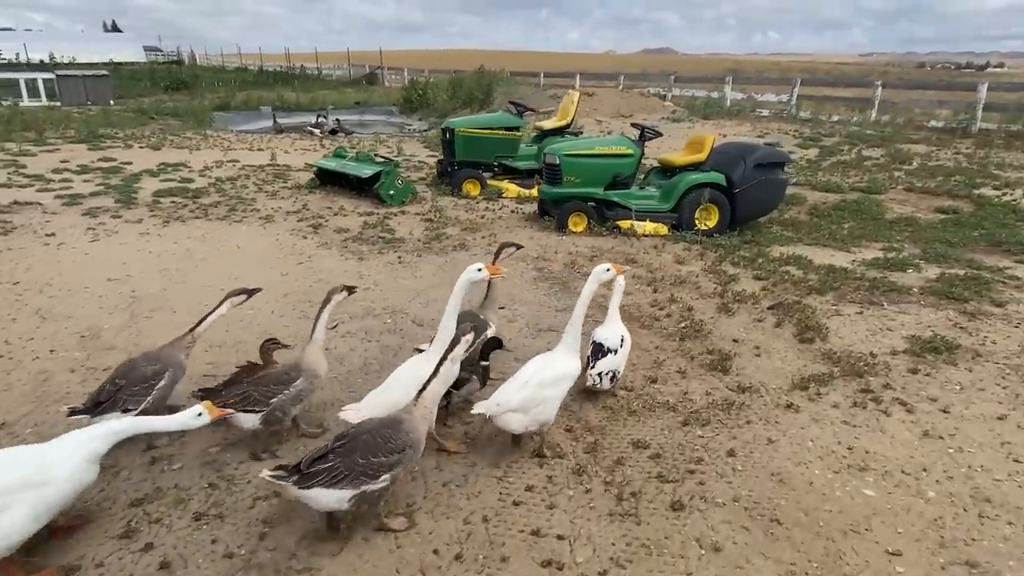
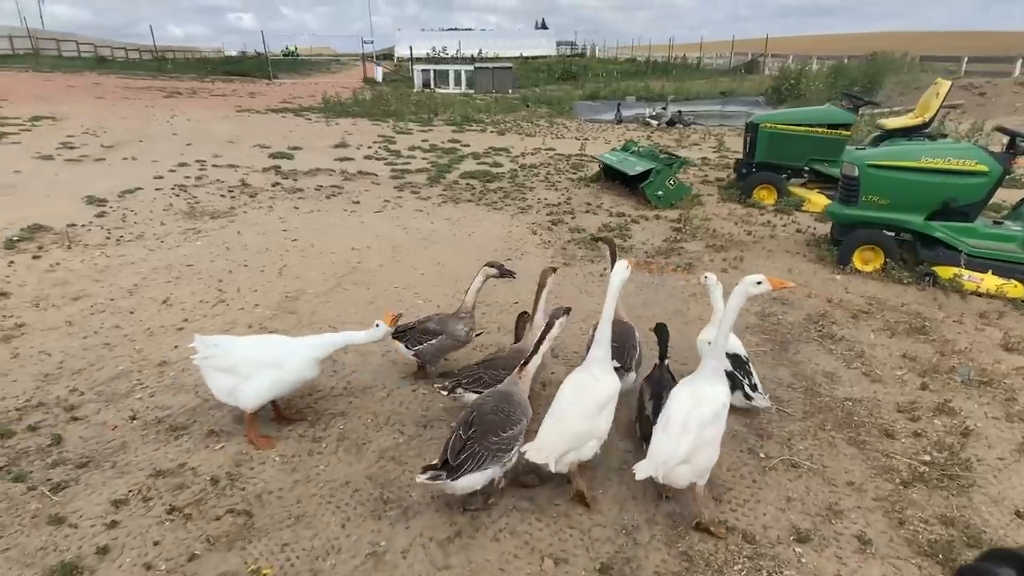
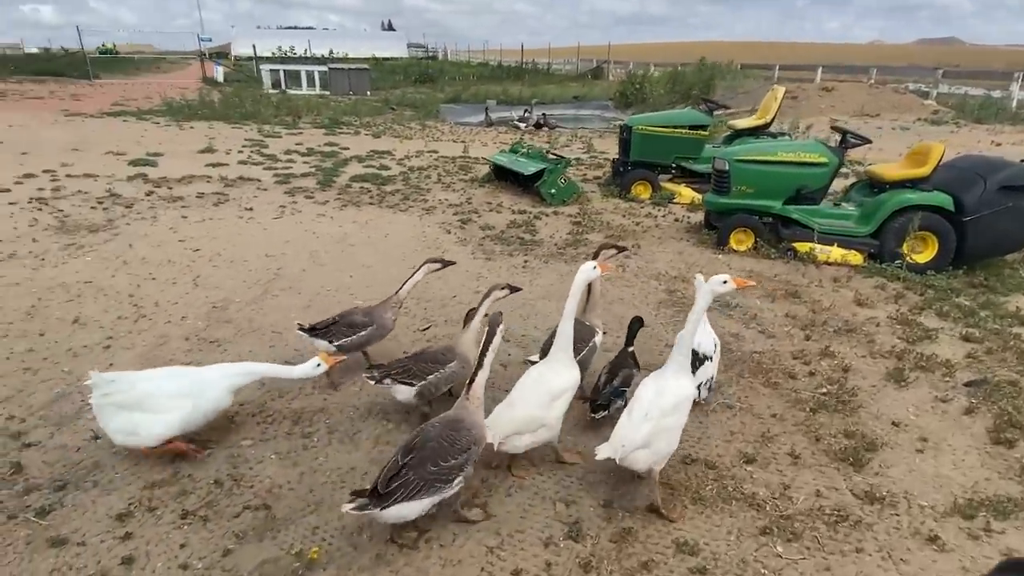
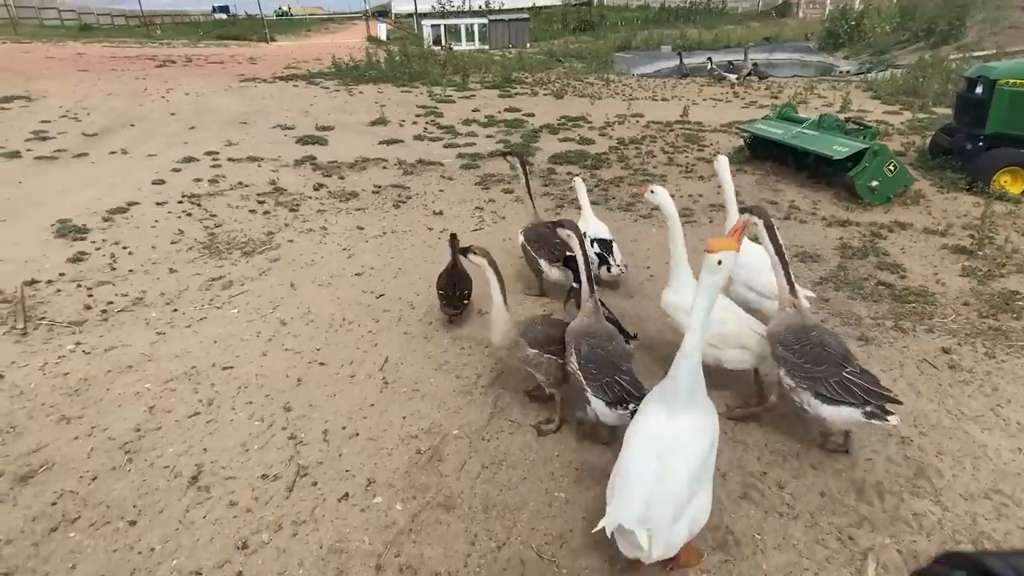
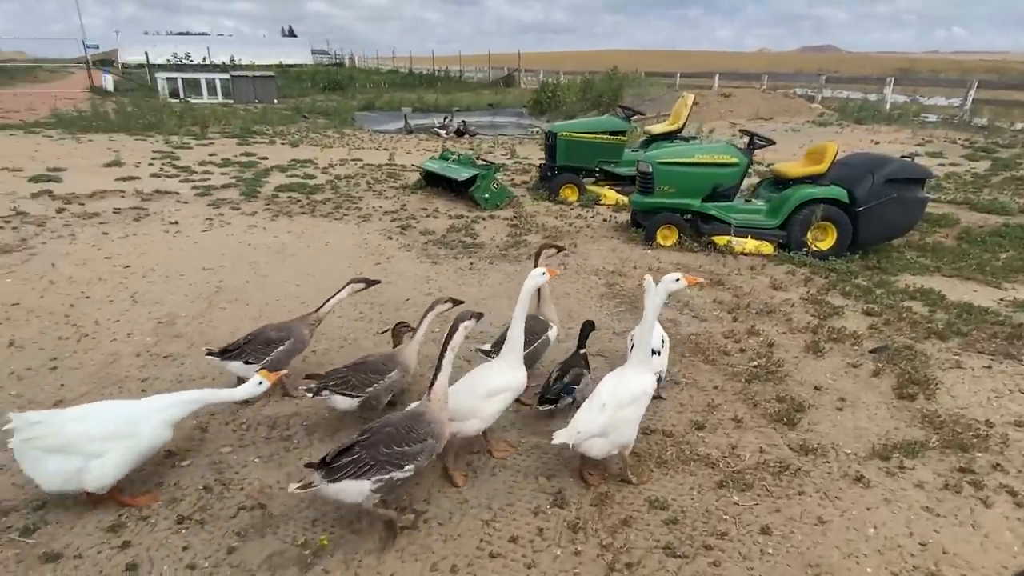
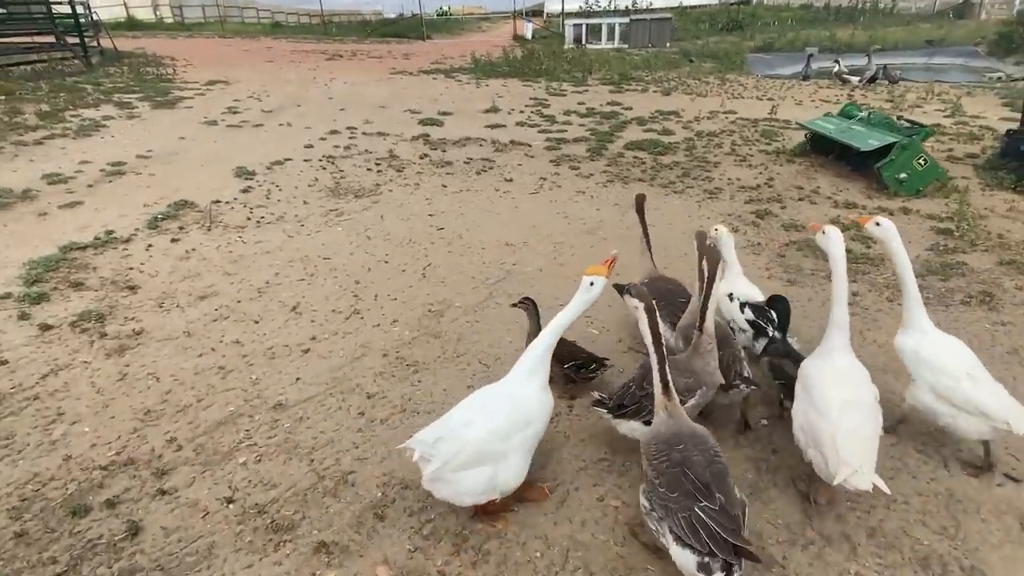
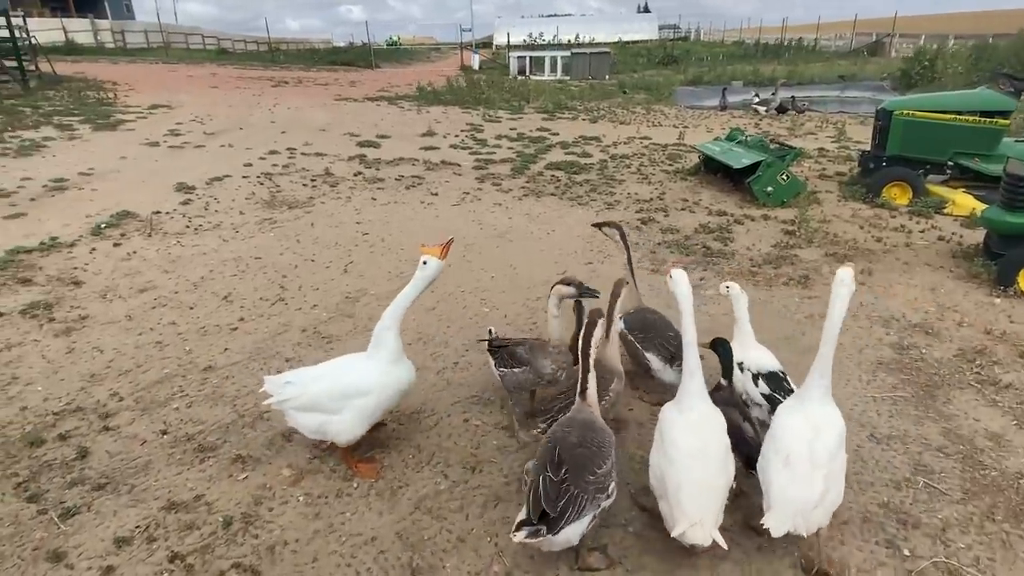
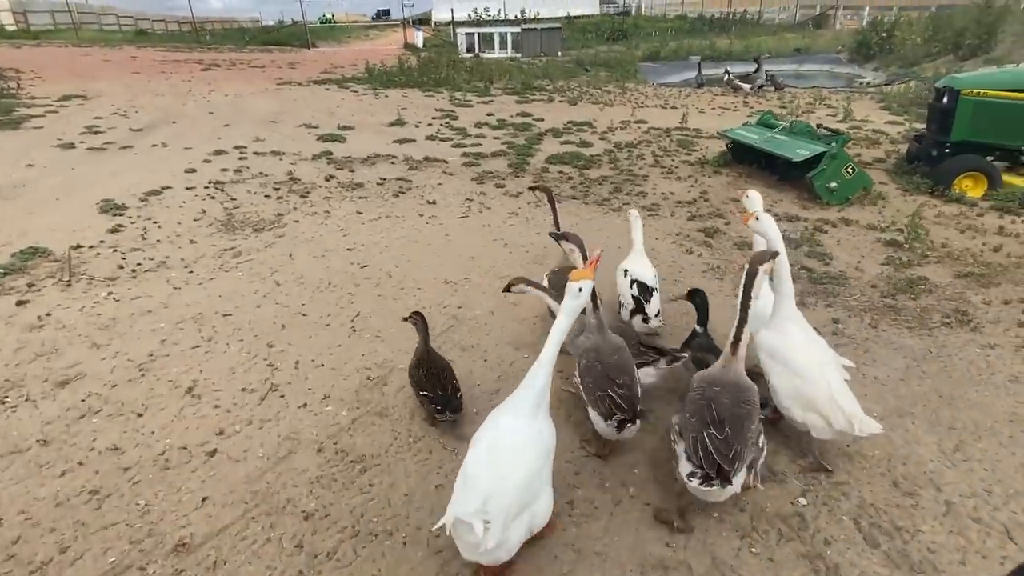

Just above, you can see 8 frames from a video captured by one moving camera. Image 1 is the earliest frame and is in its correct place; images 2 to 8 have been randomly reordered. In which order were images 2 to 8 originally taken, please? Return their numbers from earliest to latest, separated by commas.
5, 3, 2, 7, 6, 8, 4
